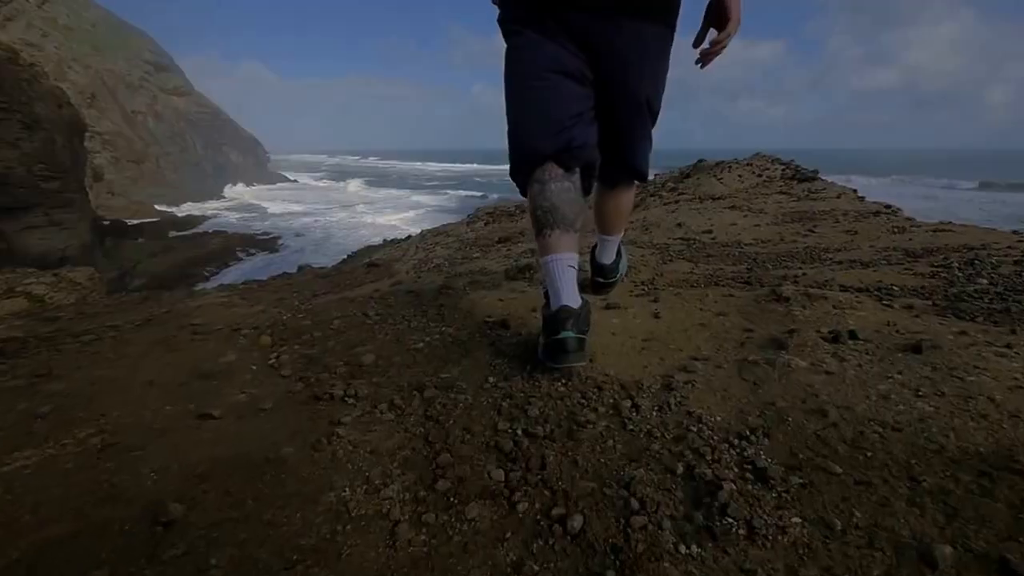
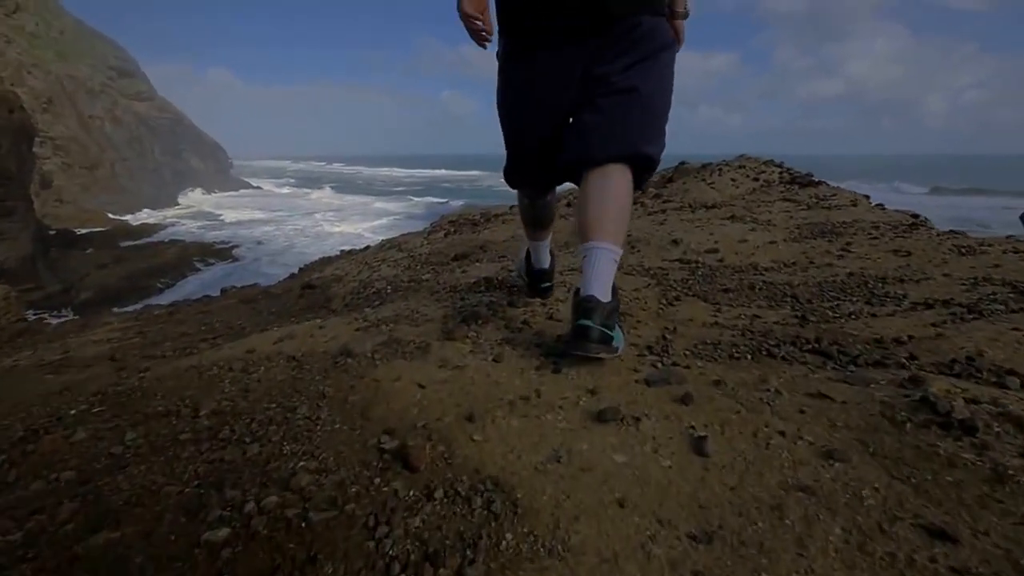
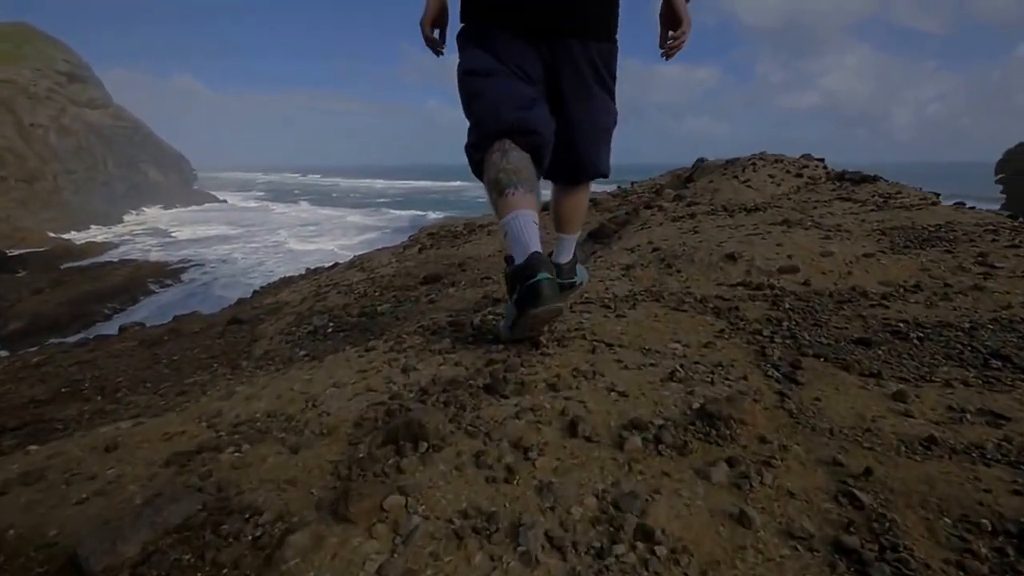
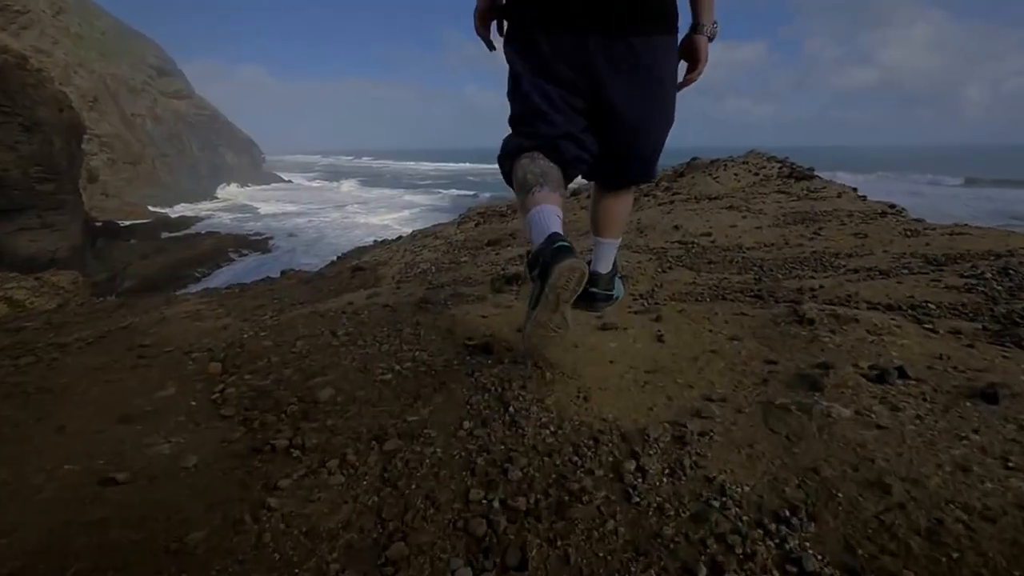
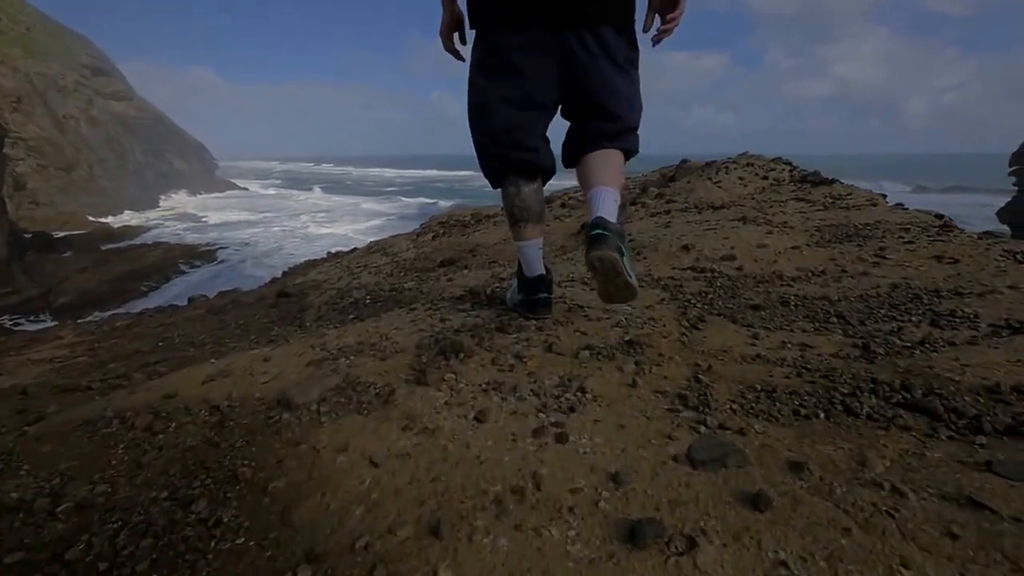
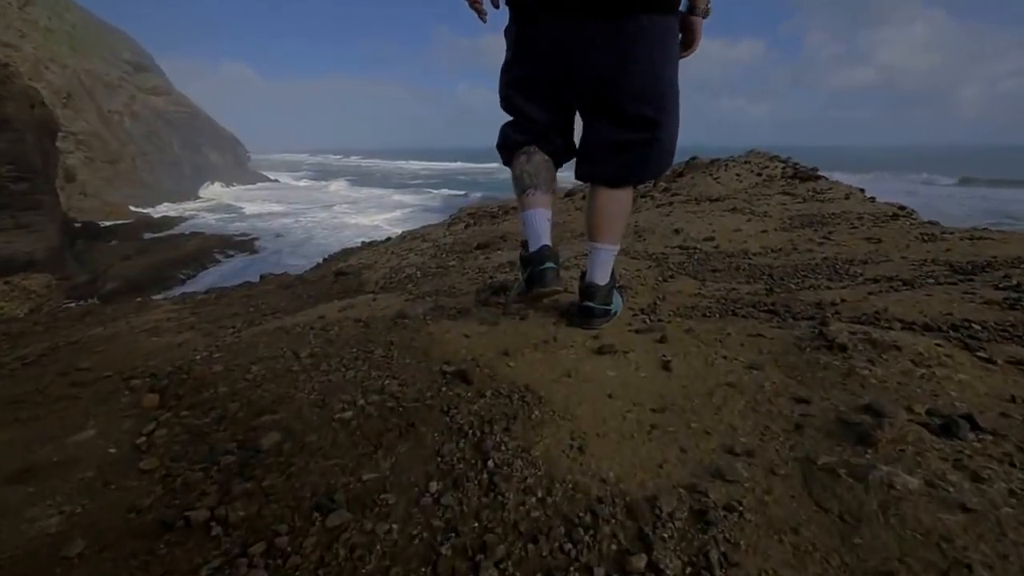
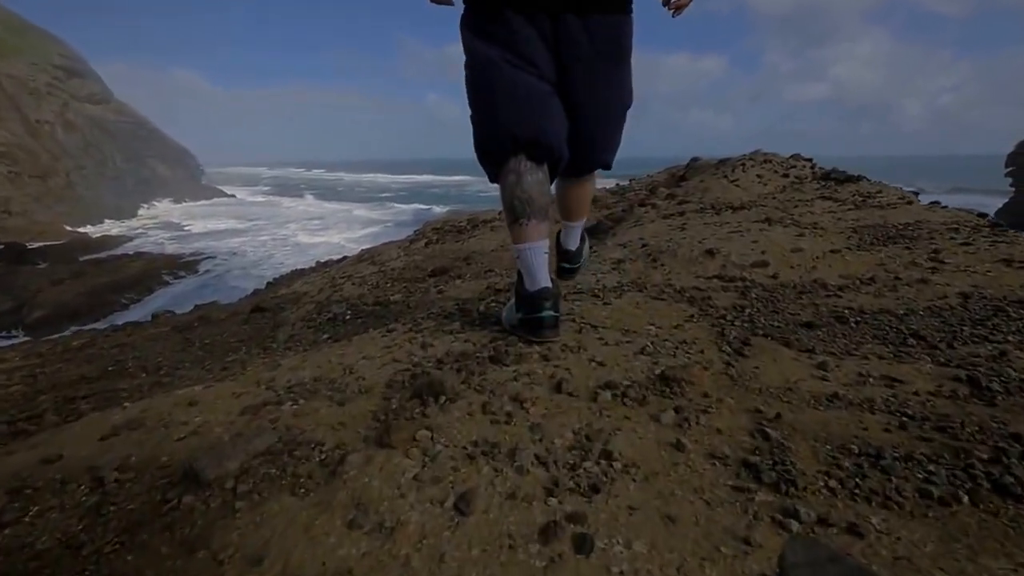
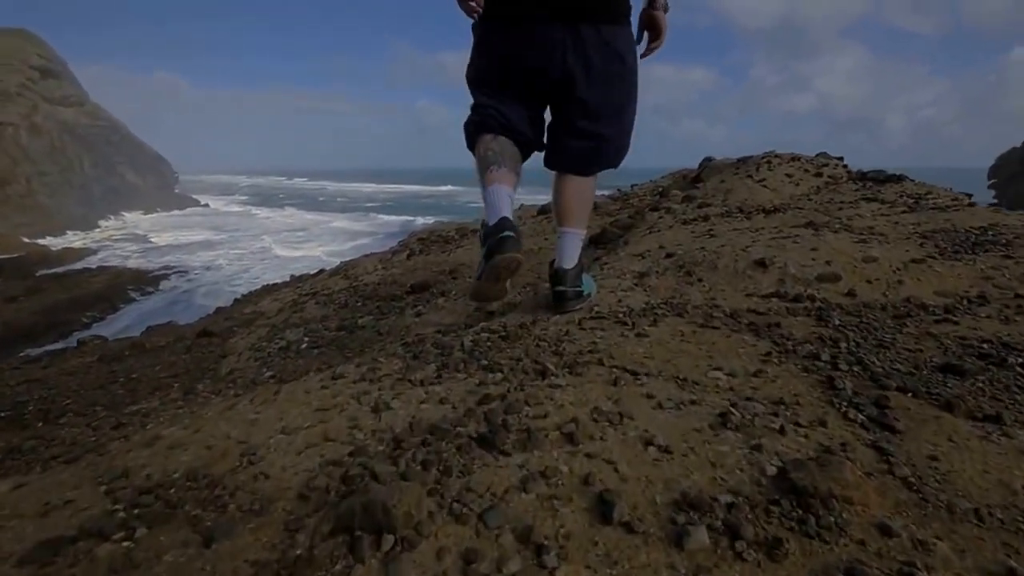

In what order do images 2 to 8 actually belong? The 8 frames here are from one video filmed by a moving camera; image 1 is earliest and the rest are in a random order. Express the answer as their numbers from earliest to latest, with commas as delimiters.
4, 6, 2, 5, 7, 3, 8
